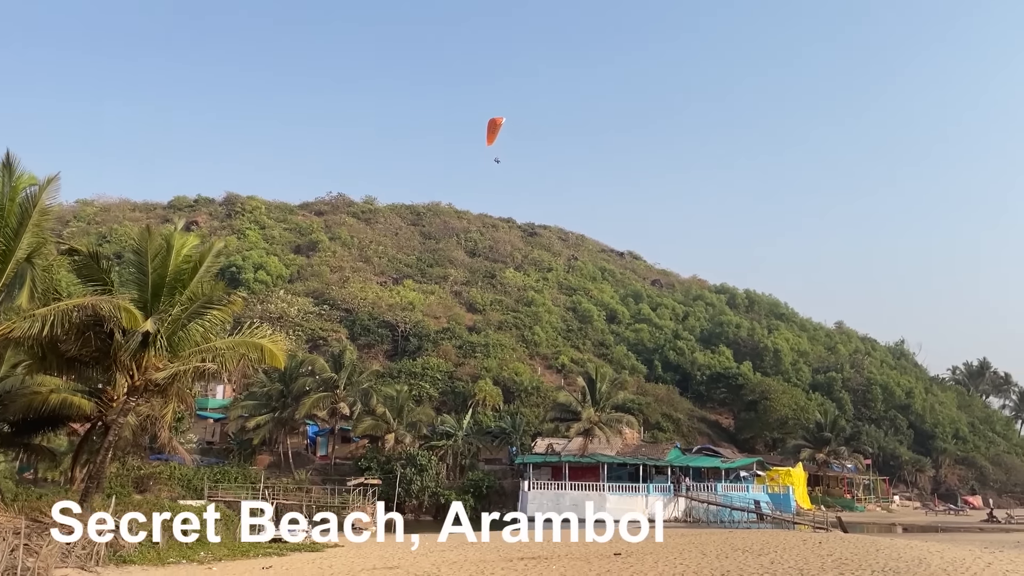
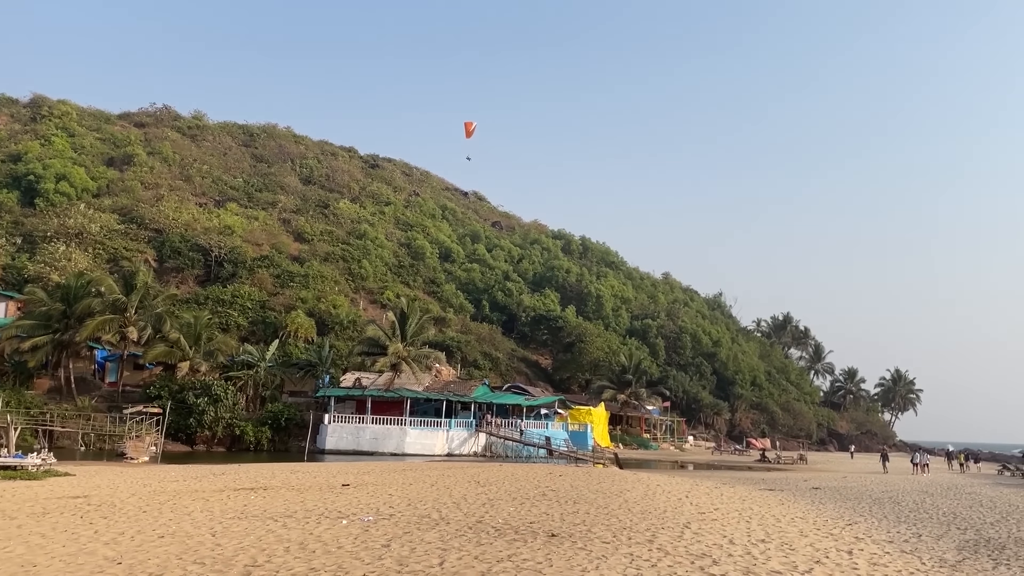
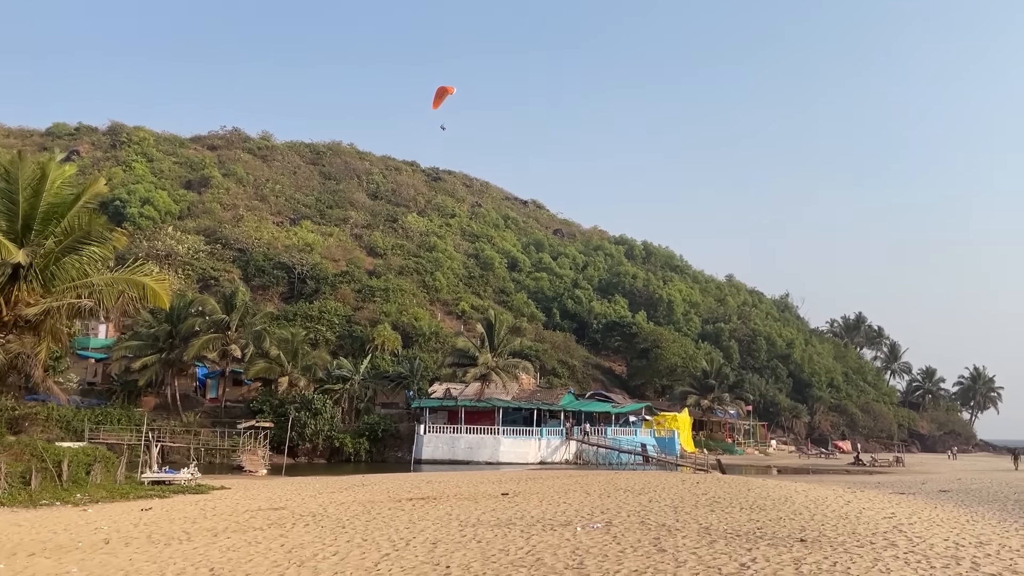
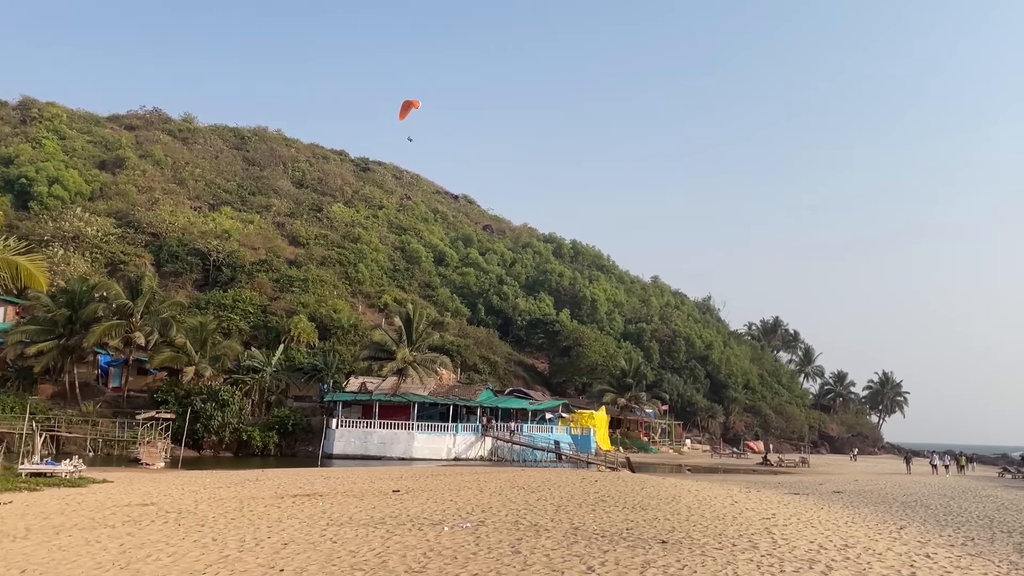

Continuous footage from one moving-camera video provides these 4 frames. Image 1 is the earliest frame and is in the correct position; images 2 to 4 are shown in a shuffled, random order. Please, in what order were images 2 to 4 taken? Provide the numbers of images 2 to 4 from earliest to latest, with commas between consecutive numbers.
3, 4, 2
